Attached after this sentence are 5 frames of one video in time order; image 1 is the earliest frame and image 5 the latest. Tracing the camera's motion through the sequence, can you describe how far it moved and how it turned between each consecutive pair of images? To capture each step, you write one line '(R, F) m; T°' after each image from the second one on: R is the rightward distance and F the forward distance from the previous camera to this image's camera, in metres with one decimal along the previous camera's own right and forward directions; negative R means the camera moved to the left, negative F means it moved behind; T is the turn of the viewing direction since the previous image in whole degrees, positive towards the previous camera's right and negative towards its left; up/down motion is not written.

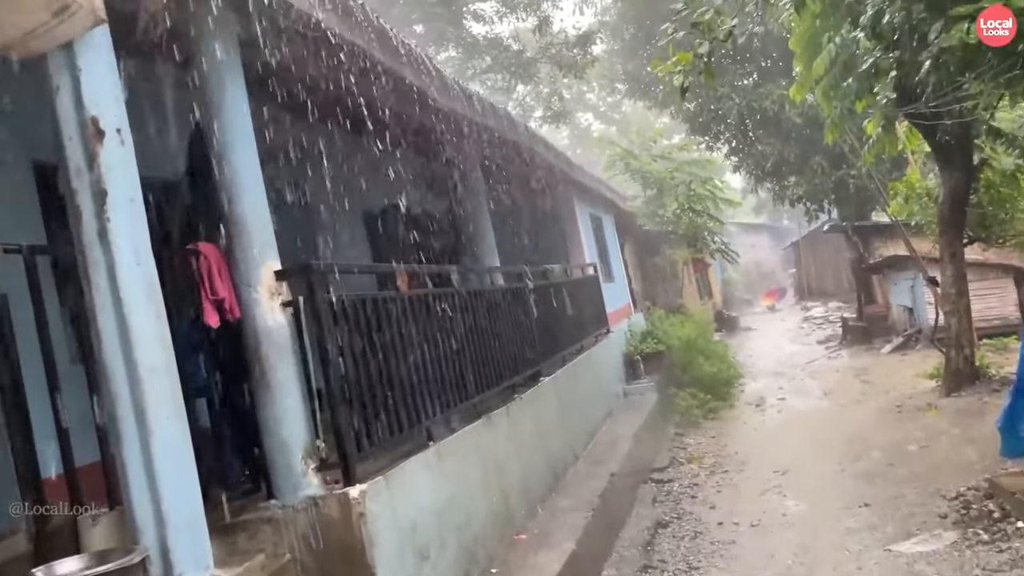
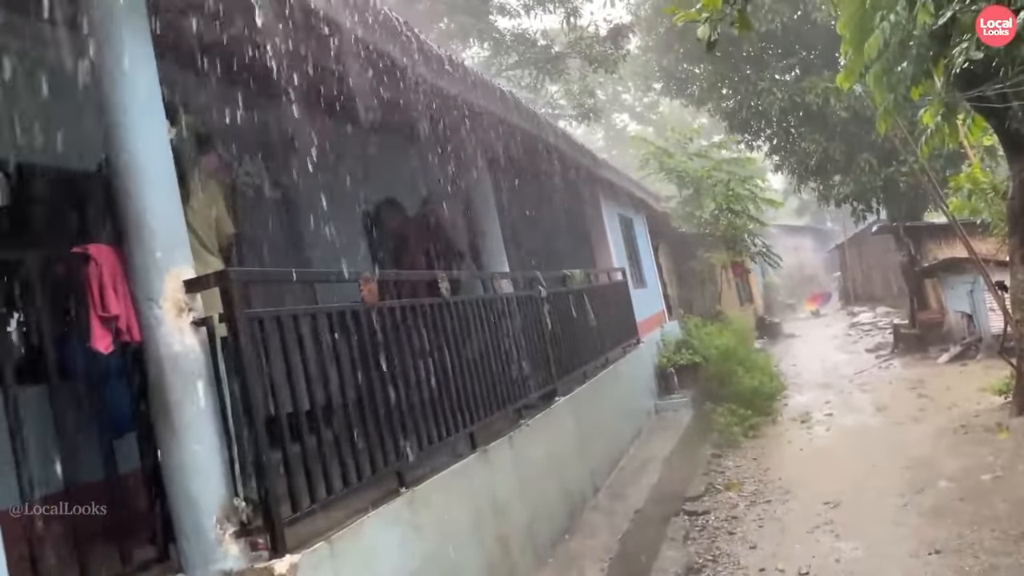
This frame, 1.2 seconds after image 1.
(+0.2, +0.8) m; -3°
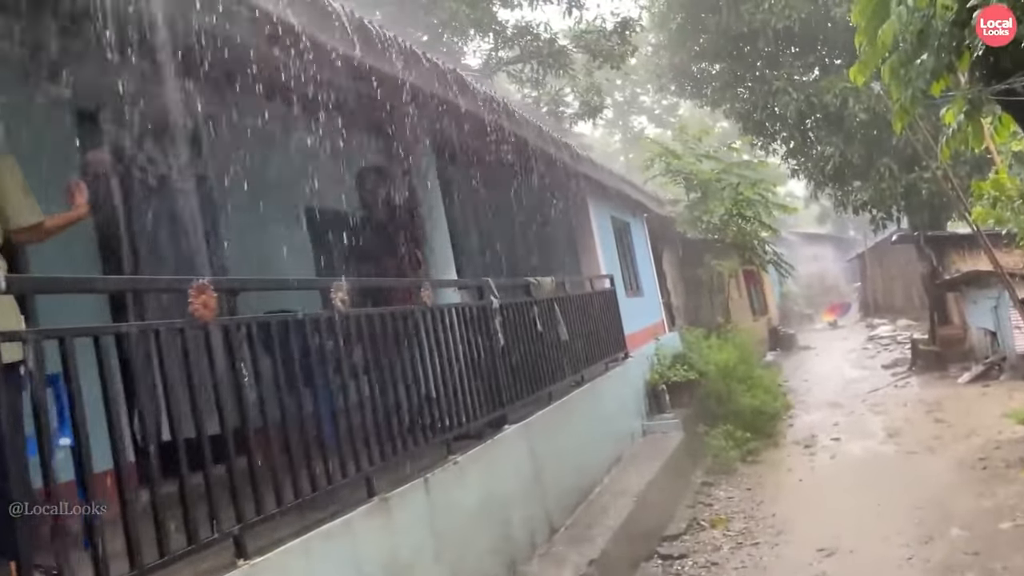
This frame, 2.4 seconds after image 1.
(+0.5, +0.8) m; -1°
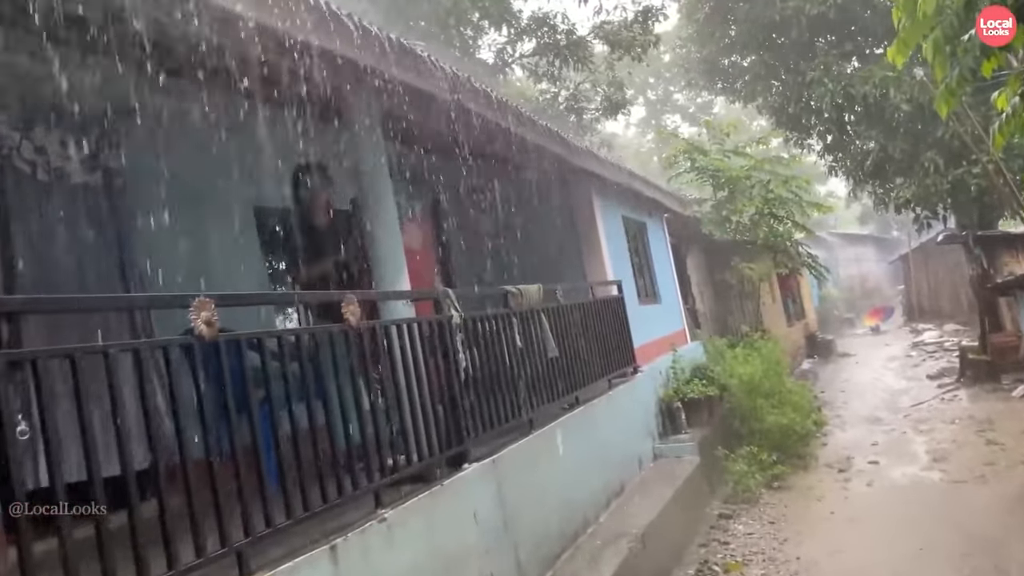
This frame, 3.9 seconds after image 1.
(+0.4, +0.8) m; -3°
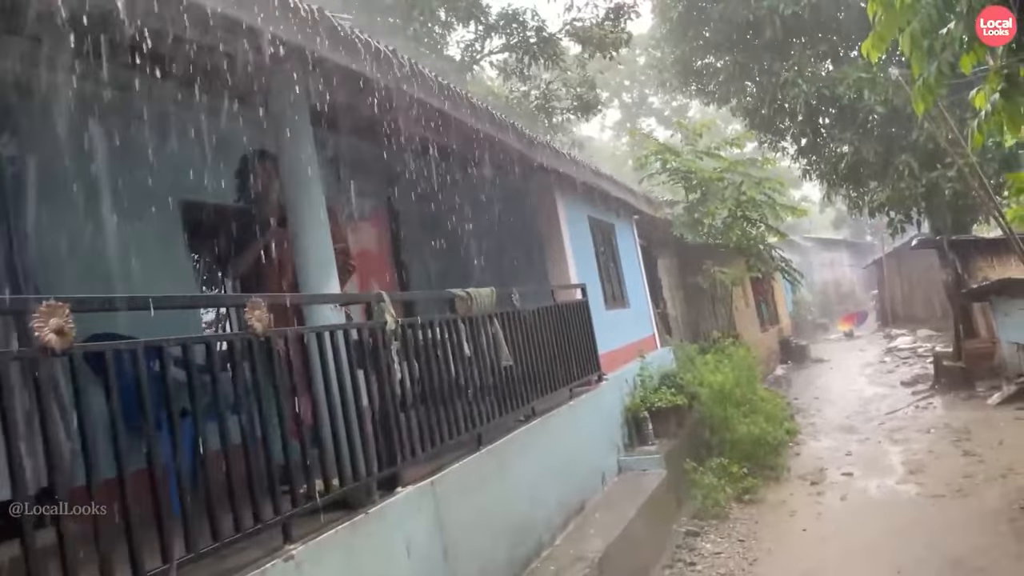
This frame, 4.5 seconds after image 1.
(+0.2, +0.4) m; +2°
